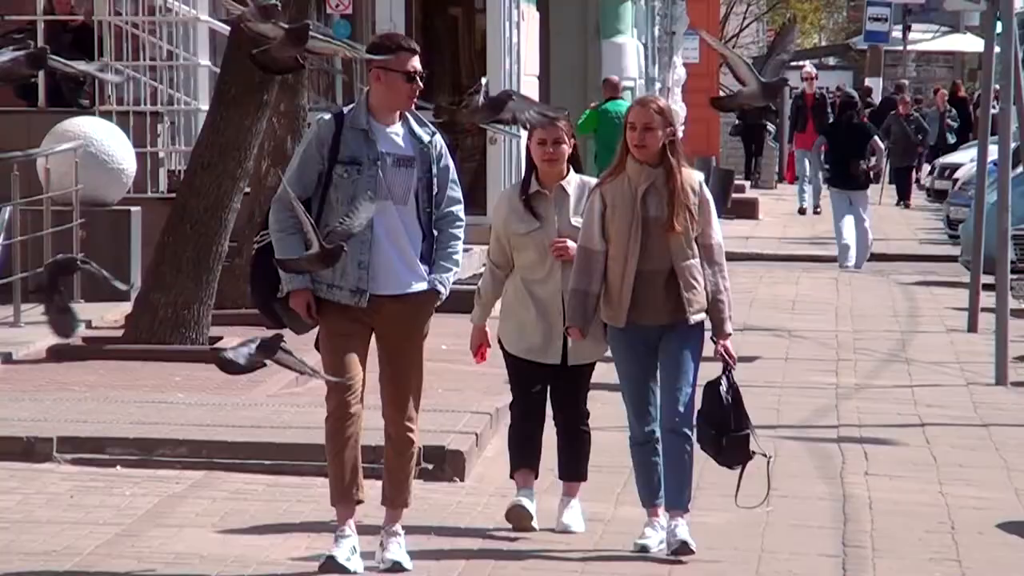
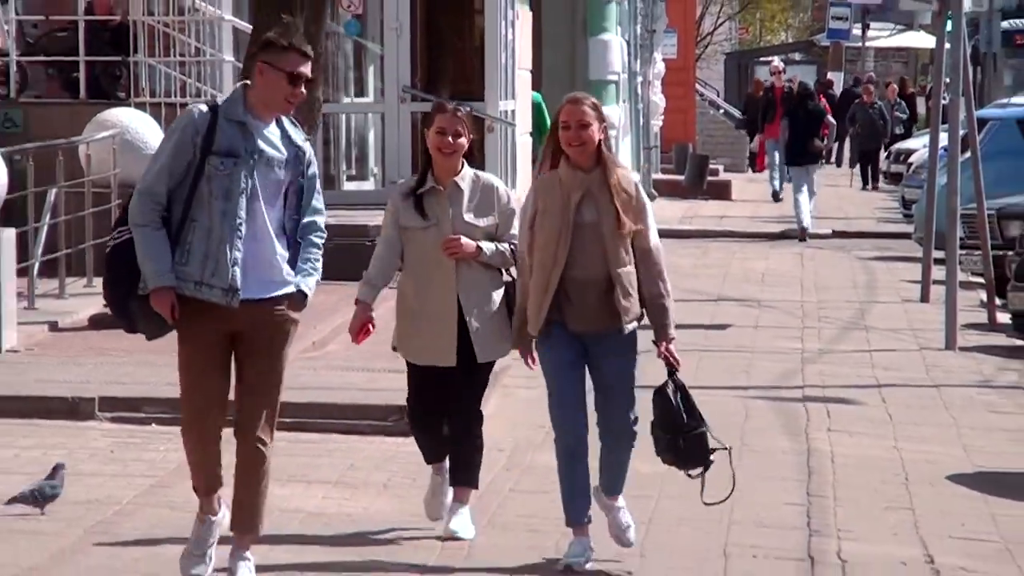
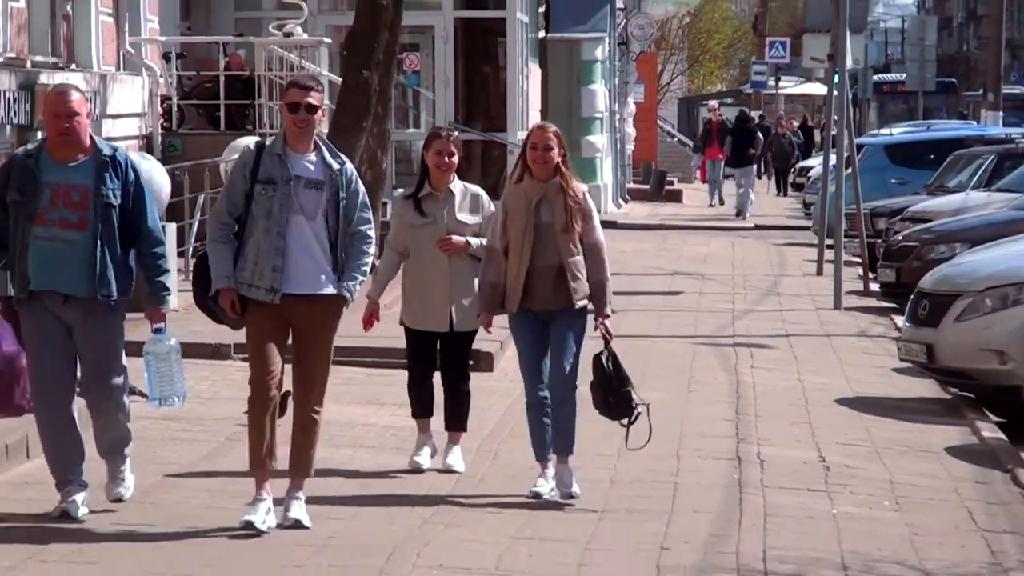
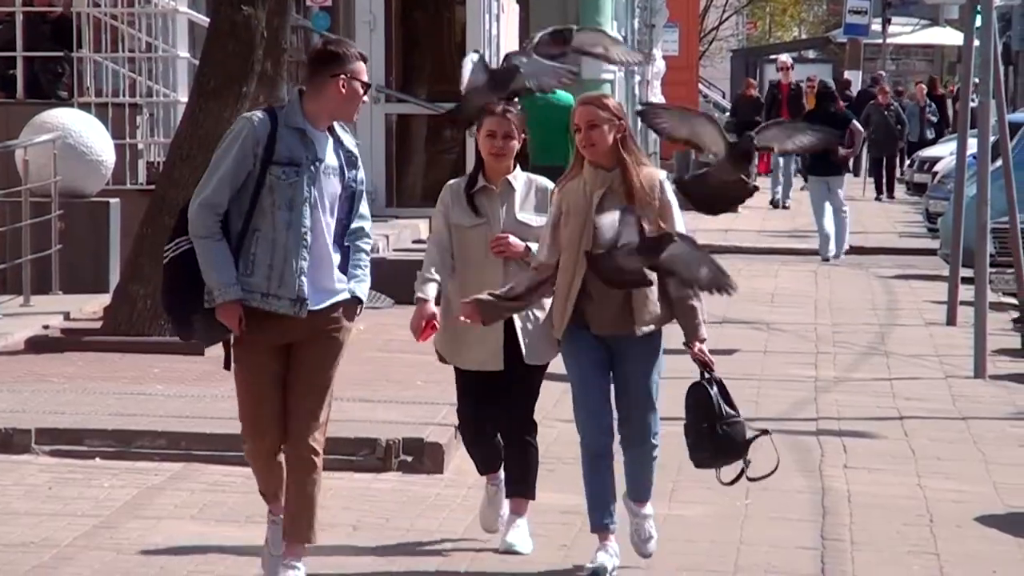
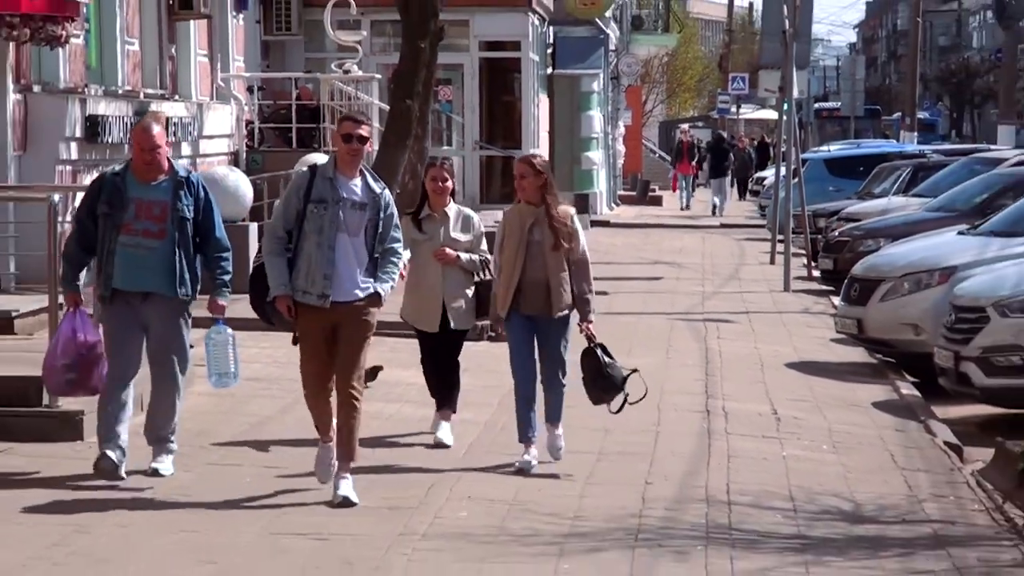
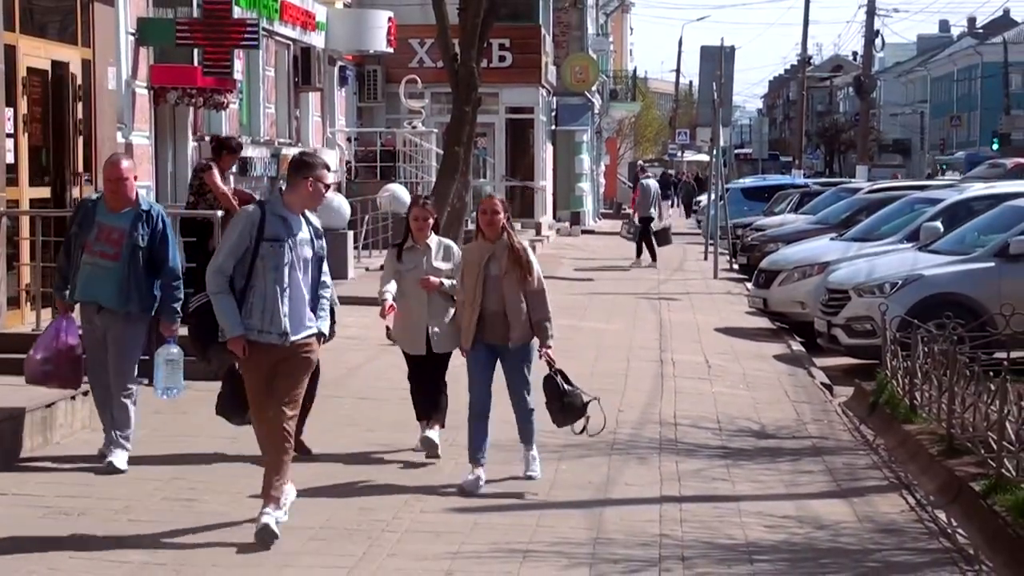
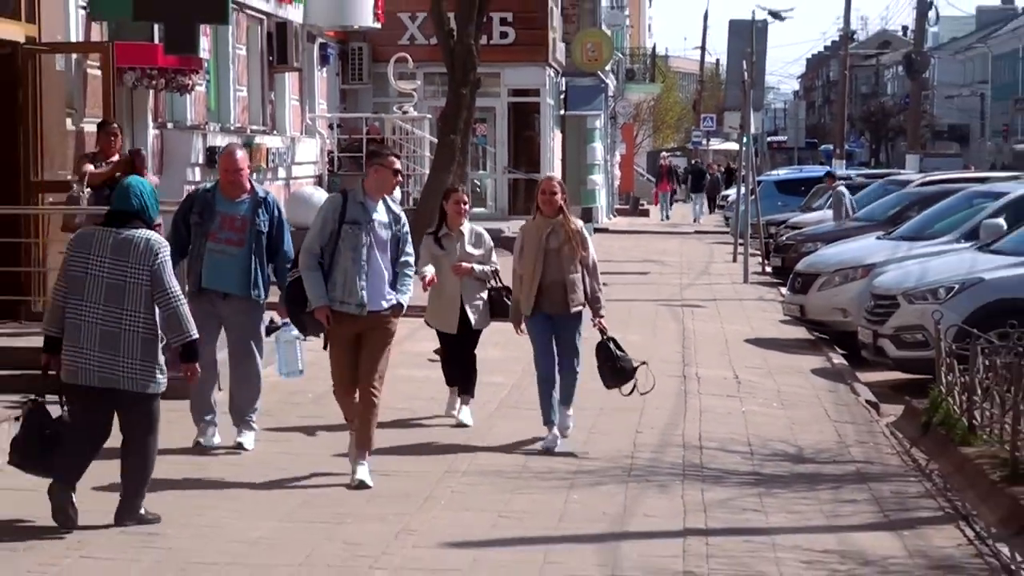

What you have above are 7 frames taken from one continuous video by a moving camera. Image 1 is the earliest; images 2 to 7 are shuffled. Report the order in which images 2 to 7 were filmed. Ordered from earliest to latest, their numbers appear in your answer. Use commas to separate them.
4, 2, 3, 5, 7, 6
